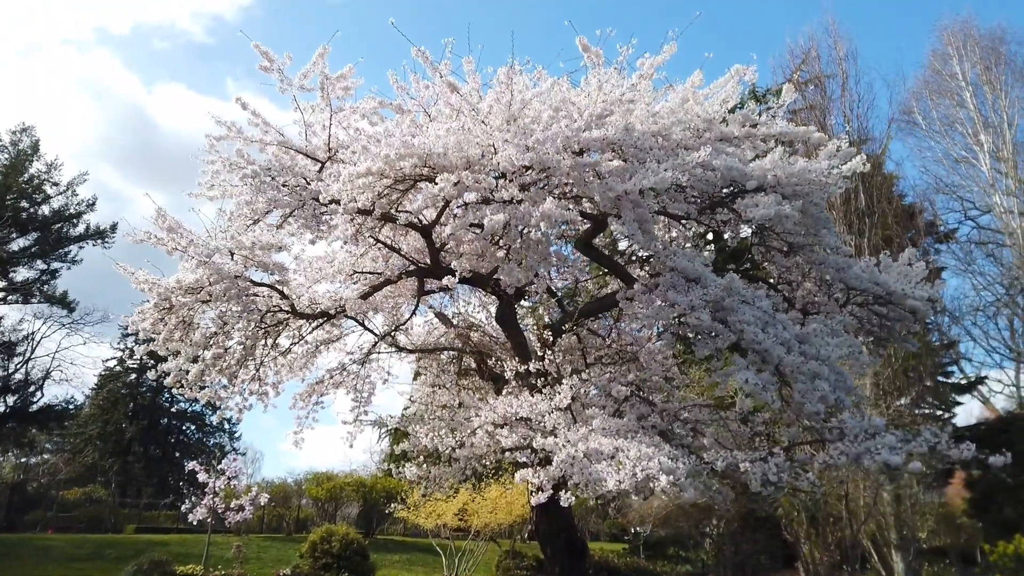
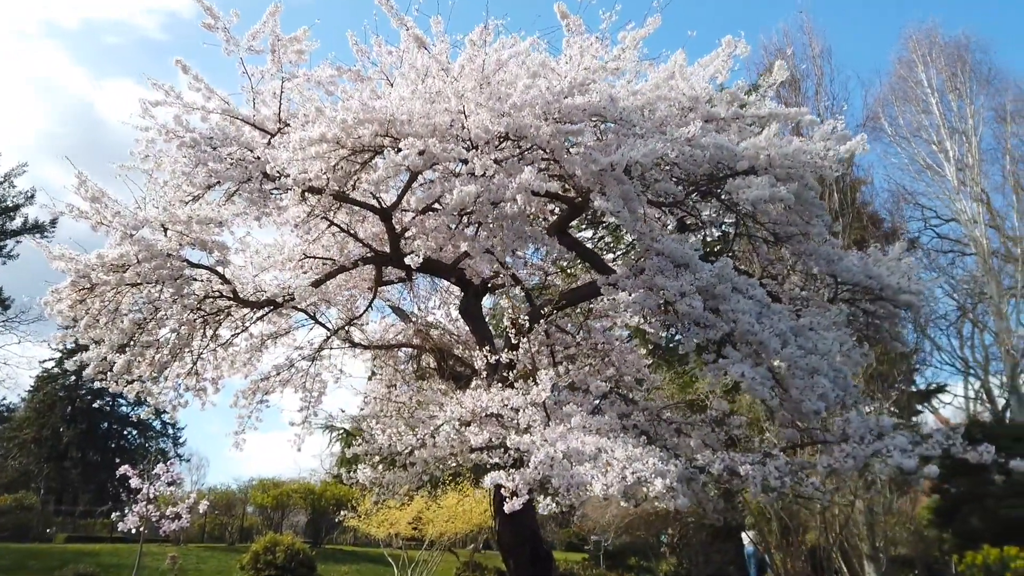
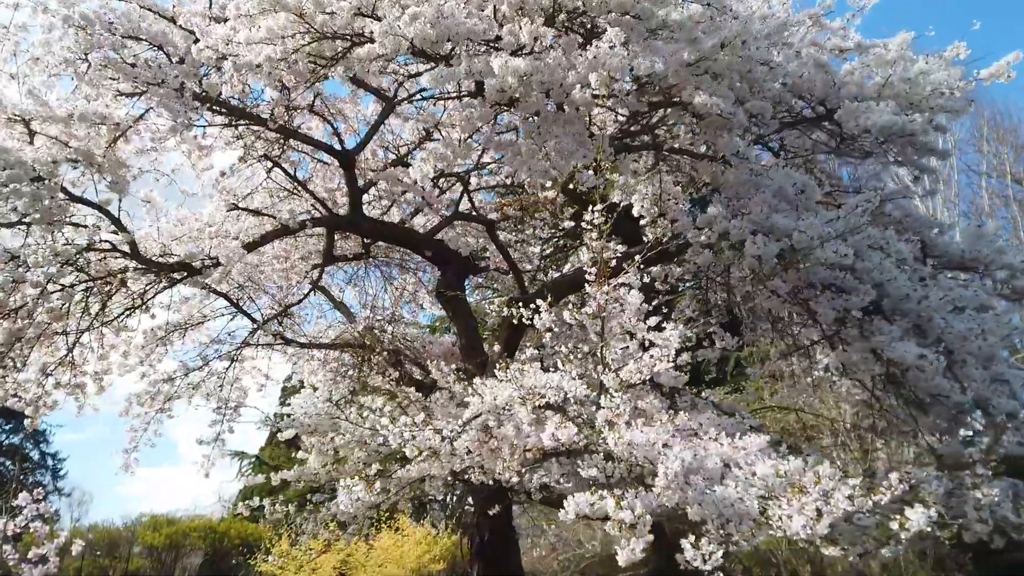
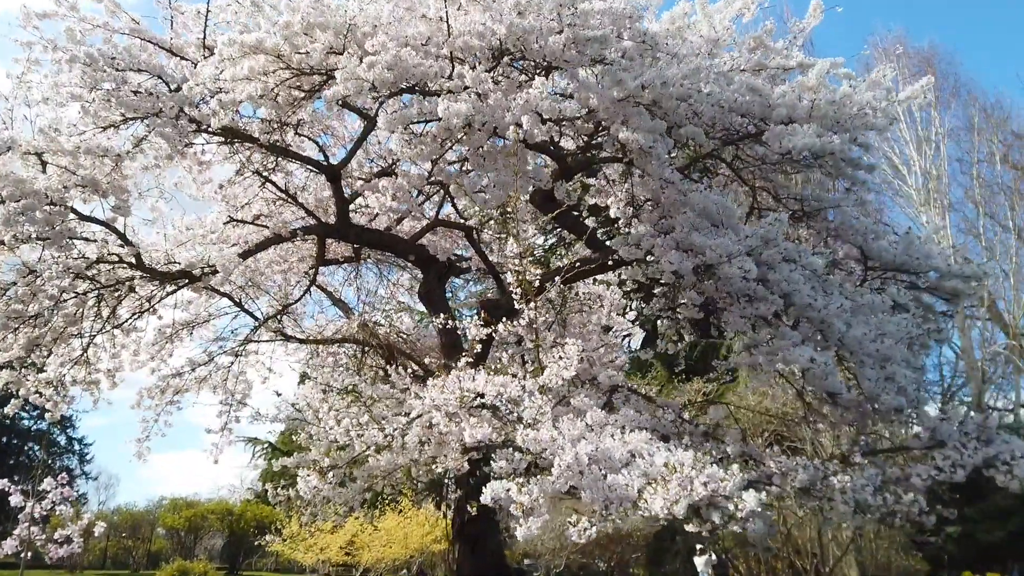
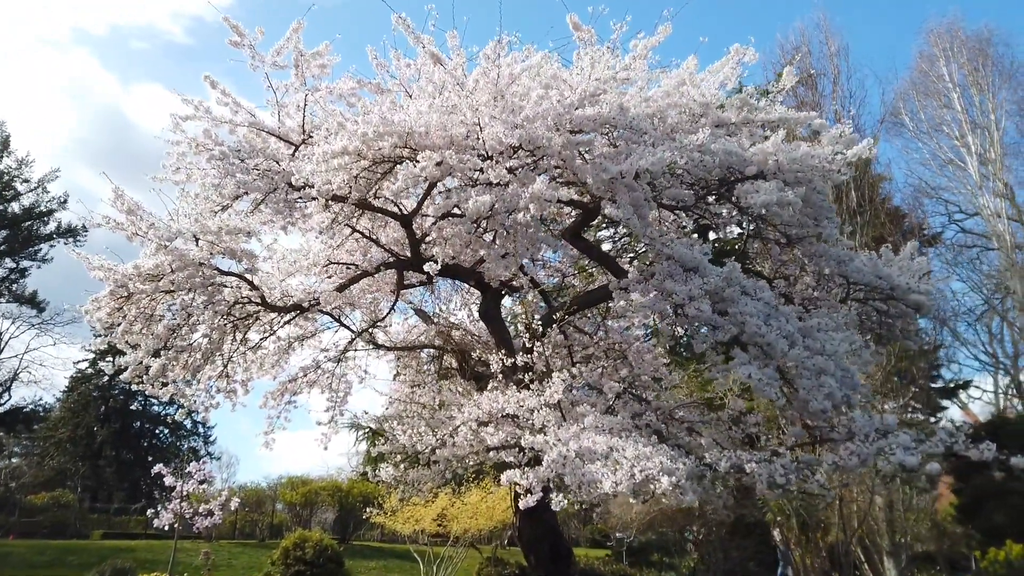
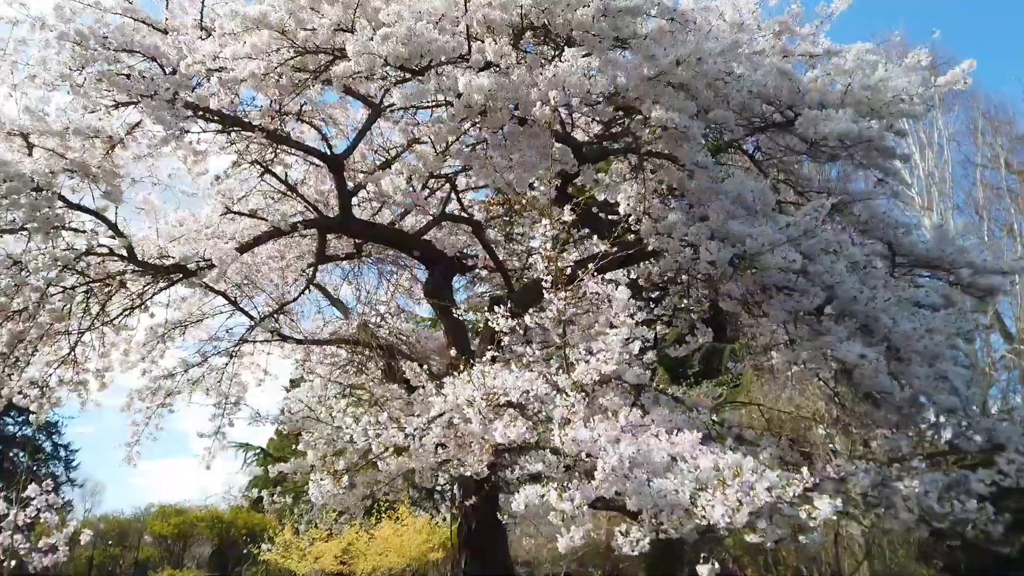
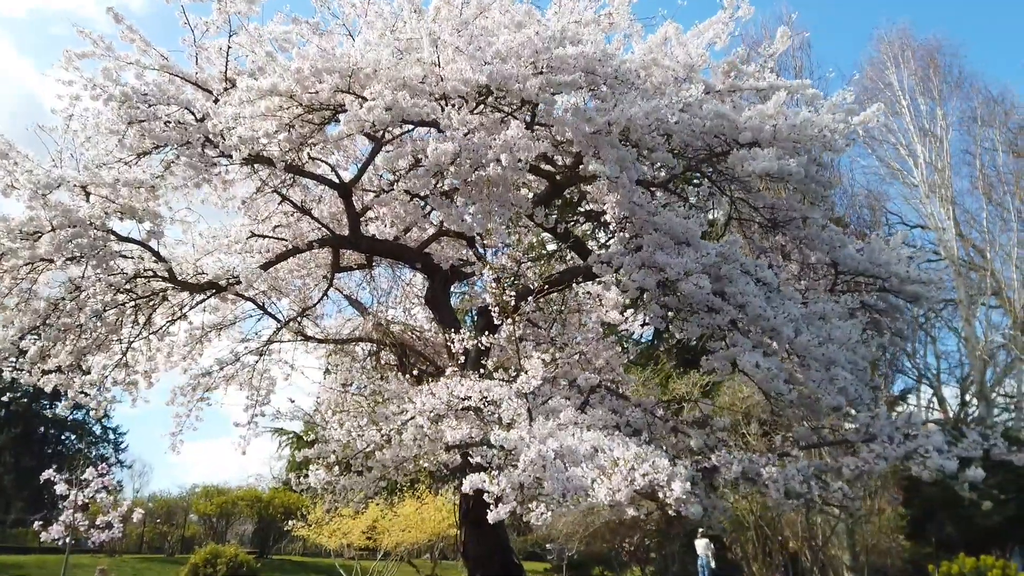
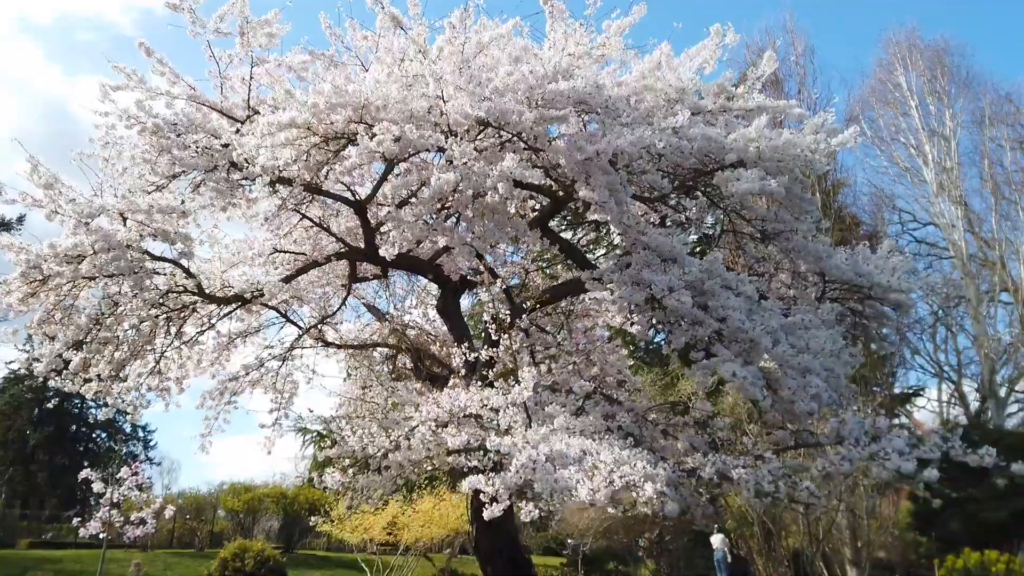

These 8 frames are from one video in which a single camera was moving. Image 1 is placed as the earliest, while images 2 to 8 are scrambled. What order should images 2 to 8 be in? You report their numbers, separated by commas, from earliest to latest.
5, 2, 8, 7, 4, 6, 3
